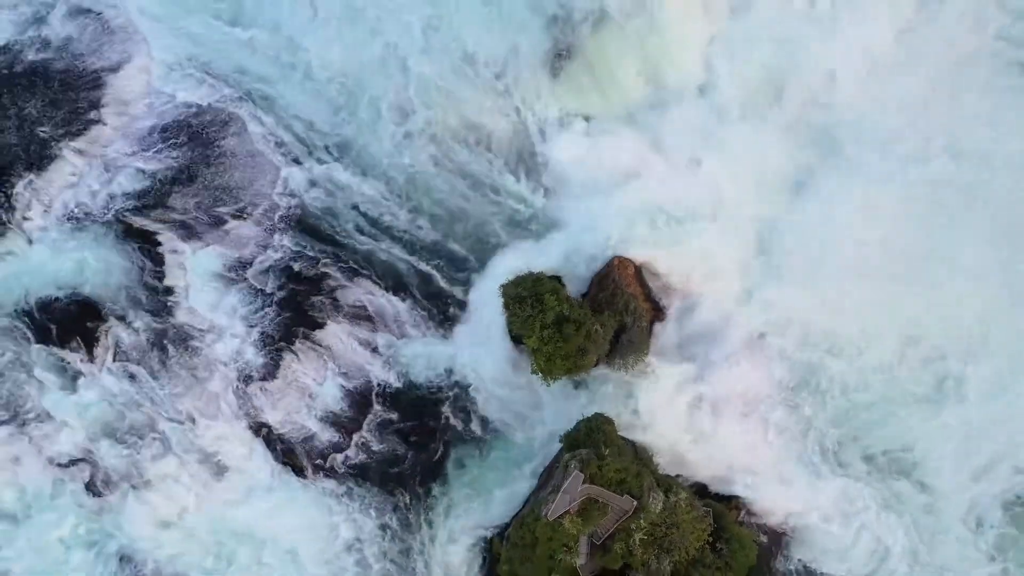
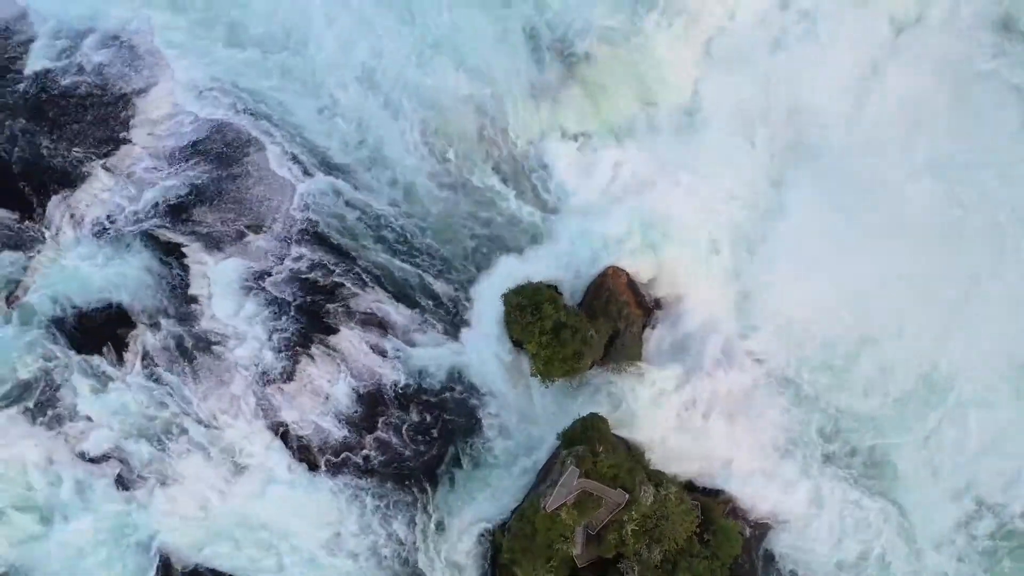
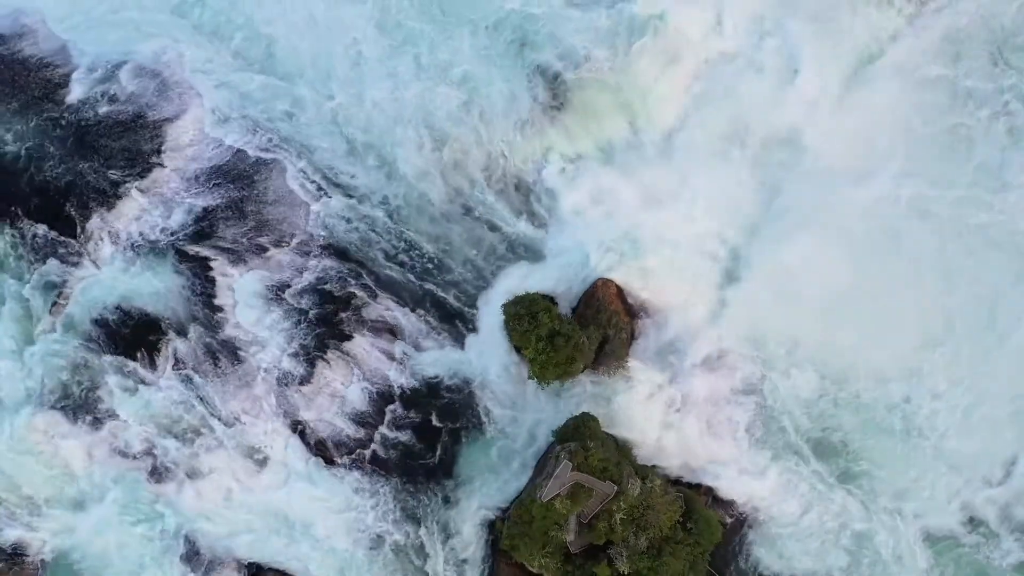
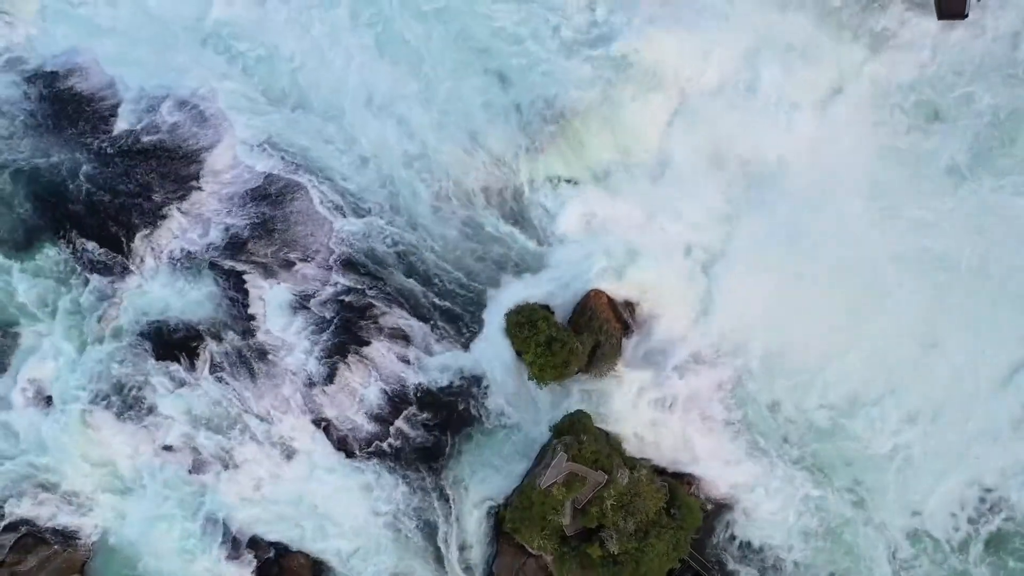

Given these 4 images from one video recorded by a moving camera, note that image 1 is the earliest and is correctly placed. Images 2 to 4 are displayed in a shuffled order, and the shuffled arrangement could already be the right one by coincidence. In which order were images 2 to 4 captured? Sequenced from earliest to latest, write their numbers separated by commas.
2, 3, 4
